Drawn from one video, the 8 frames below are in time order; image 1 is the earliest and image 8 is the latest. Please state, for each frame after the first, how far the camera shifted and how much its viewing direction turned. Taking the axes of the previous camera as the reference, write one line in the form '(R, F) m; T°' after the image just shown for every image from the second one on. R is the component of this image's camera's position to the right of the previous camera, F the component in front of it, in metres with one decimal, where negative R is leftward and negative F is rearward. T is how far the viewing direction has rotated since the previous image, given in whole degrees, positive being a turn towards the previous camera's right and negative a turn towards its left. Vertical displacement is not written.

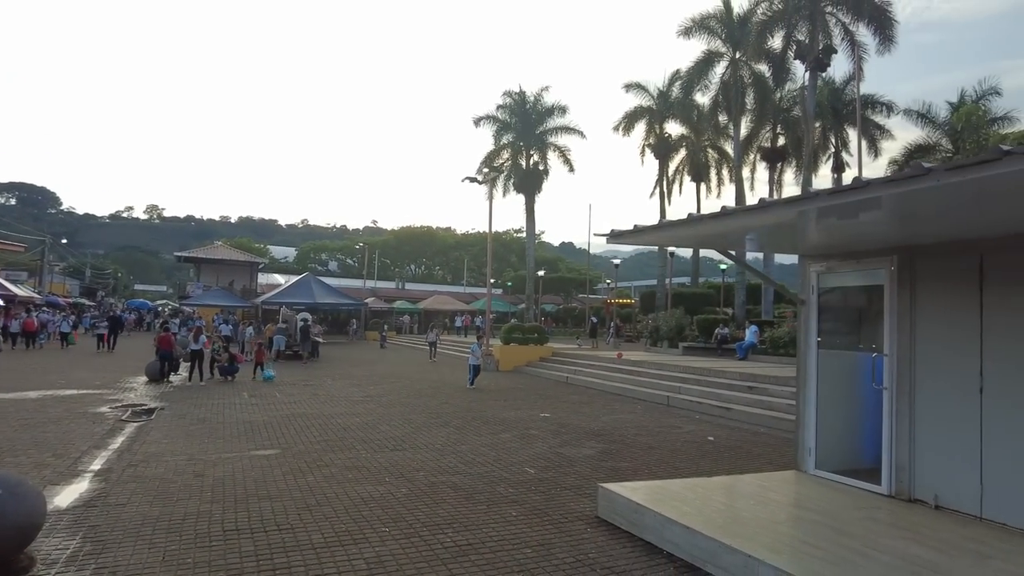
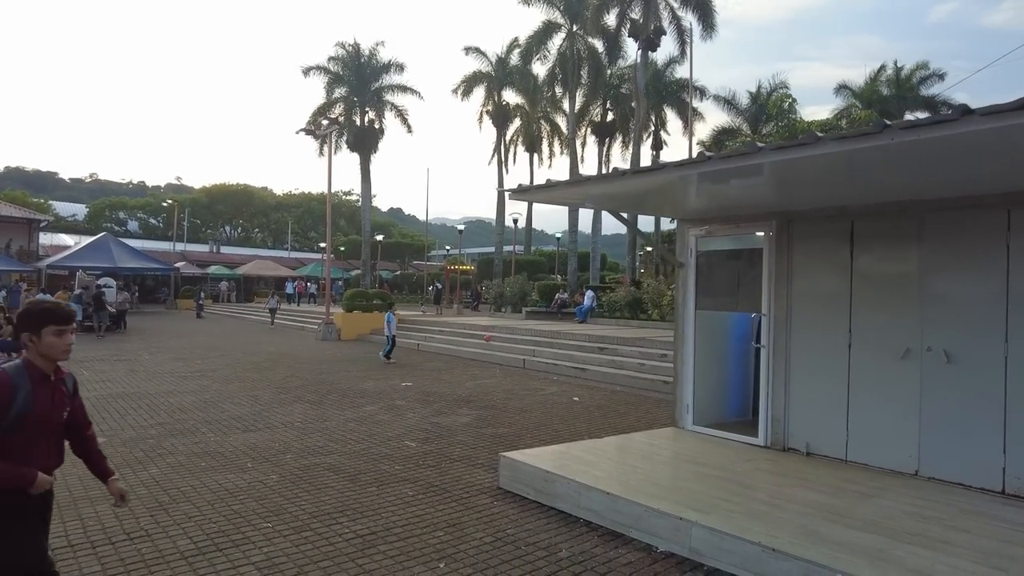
(-0.6, +0.6) m; +15°
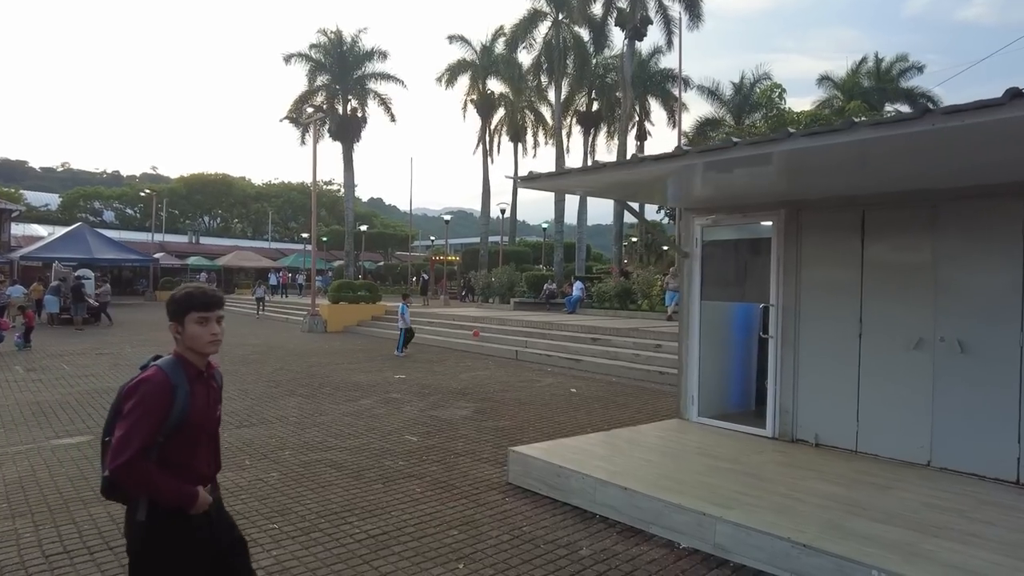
(-0.2, +0.2) m; +2°
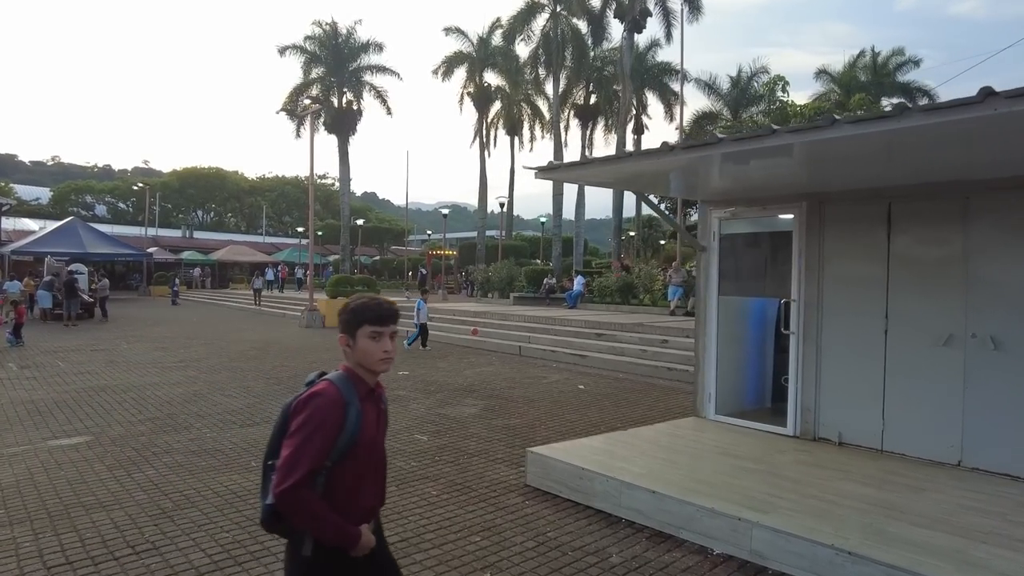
(-0.2, +0.2) m; +1°
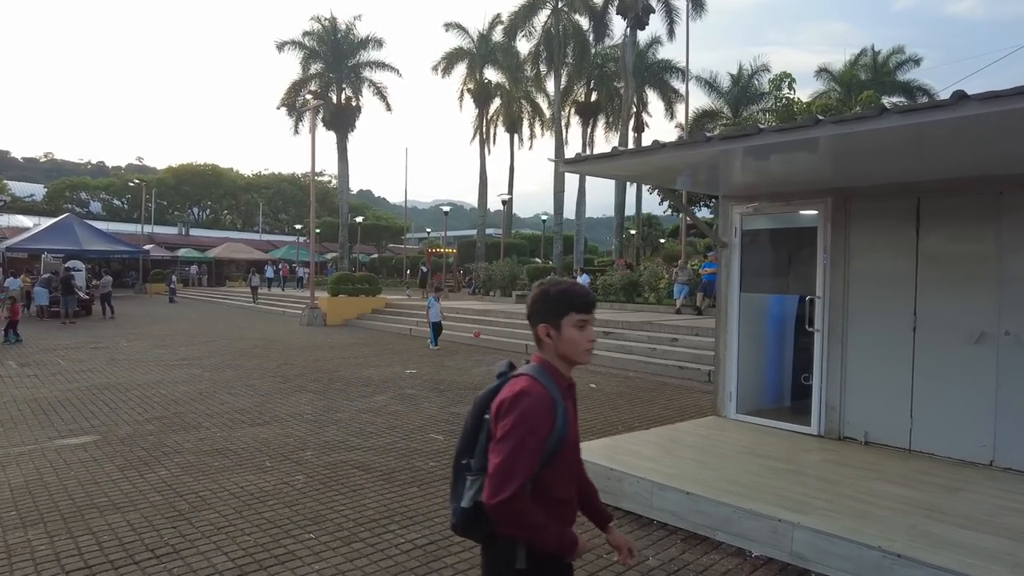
(-0.2, +0.1) m; 0°
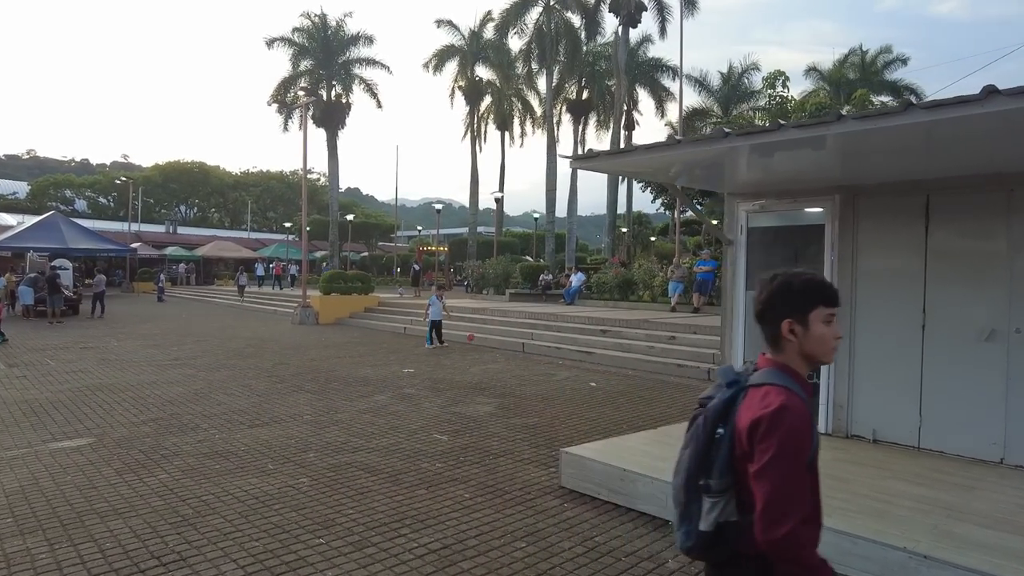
(-0.2, +0.1) m; +1°
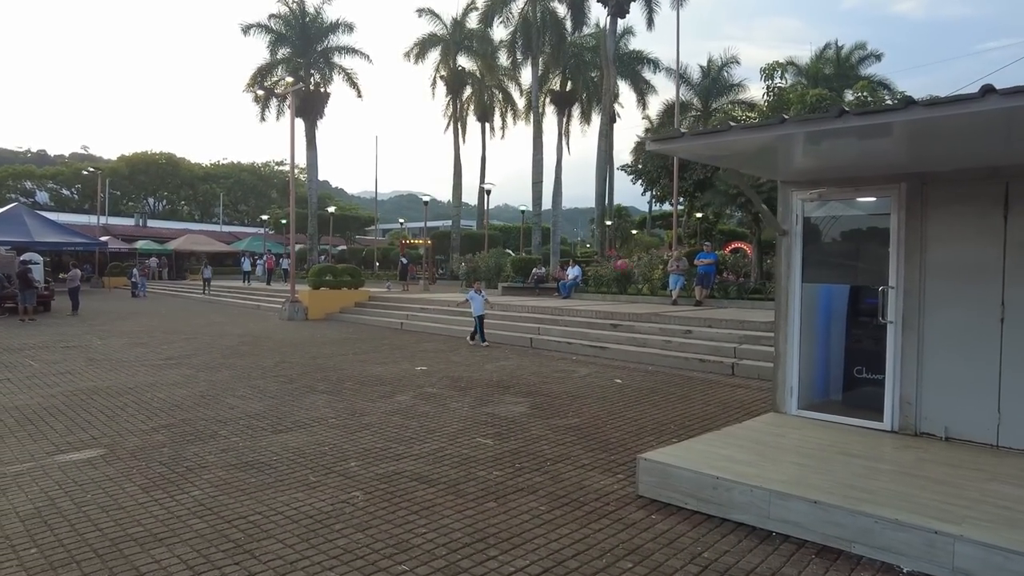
(-0.8, +0.5) m; +3°
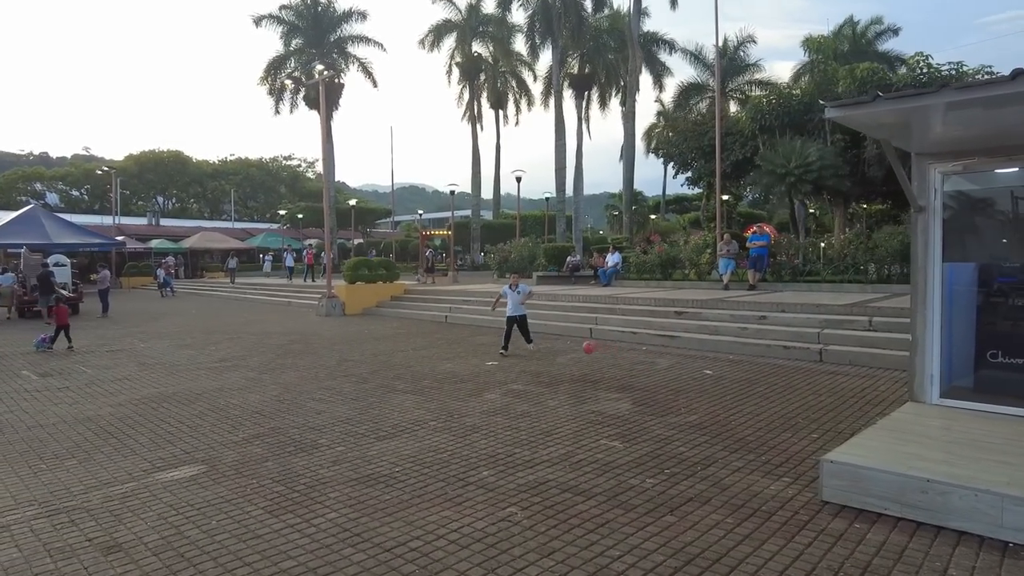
(-1.1, +0.5) m; 0°
